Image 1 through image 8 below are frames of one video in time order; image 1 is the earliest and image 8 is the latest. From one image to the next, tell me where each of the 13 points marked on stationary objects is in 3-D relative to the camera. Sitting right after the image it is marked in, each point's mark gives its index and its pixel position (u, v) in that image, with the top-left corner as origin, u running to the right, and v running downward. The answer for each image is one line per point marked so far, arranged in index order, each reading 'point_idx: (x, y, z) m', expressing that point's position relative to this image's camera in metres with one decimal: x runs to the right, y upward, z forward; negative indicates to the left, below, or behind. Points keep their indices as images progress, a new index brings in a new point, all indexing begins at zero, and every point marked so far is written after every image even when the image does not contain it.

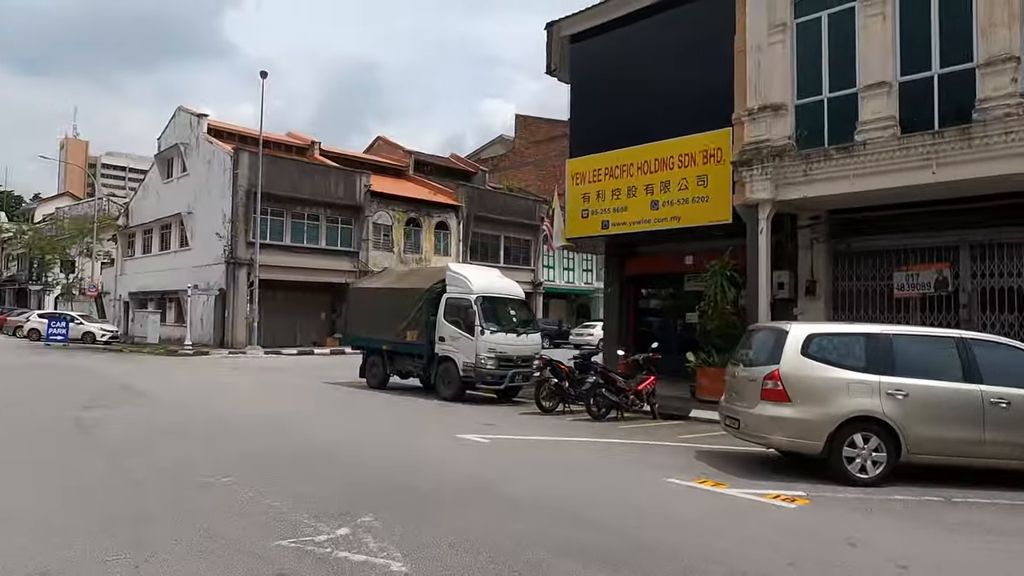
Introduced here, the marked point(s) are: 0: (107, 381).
0: (-9.7, -2.2, +16.0) m
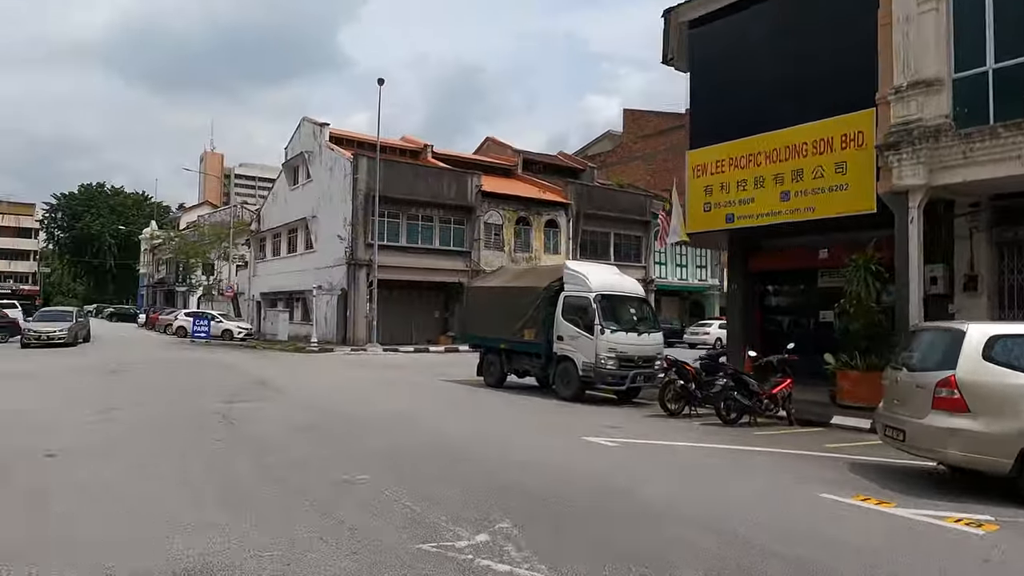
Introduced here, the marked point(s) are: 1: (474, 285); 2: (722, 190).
0: (-6.8, -2.3, +17.0) m
1: (-1.0, +0.1, +17.3) m
2: (+5.0, +2.3, +15.8) m
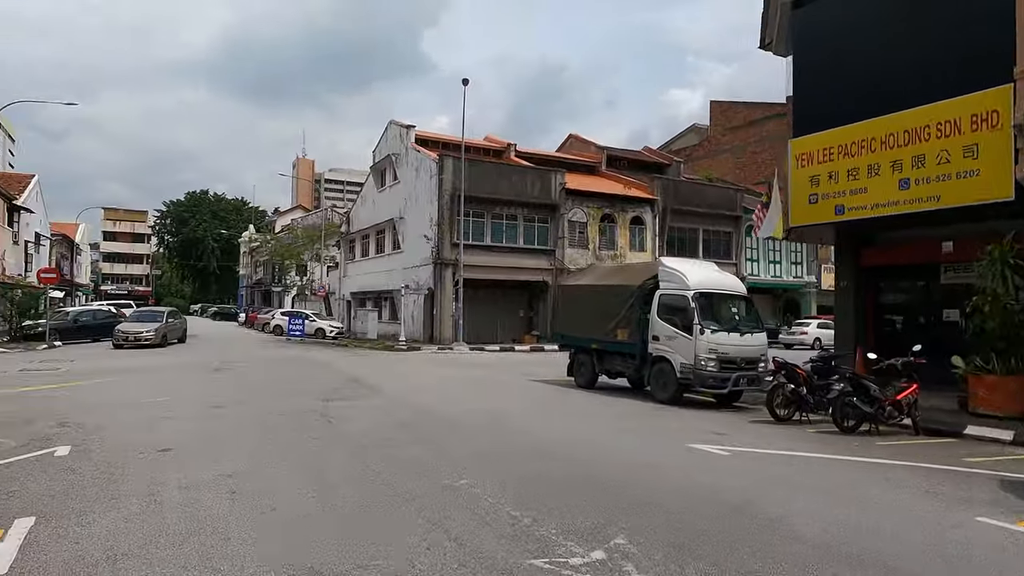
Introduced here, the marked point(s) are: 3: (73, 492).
0: (-4.5, -2.3, +17.4) m
1: (+1.3, +0.1, +16.9) m
2: (+7.1, +2.4, +14.7) m
3: (-4.2, -1.9, +6.3) m
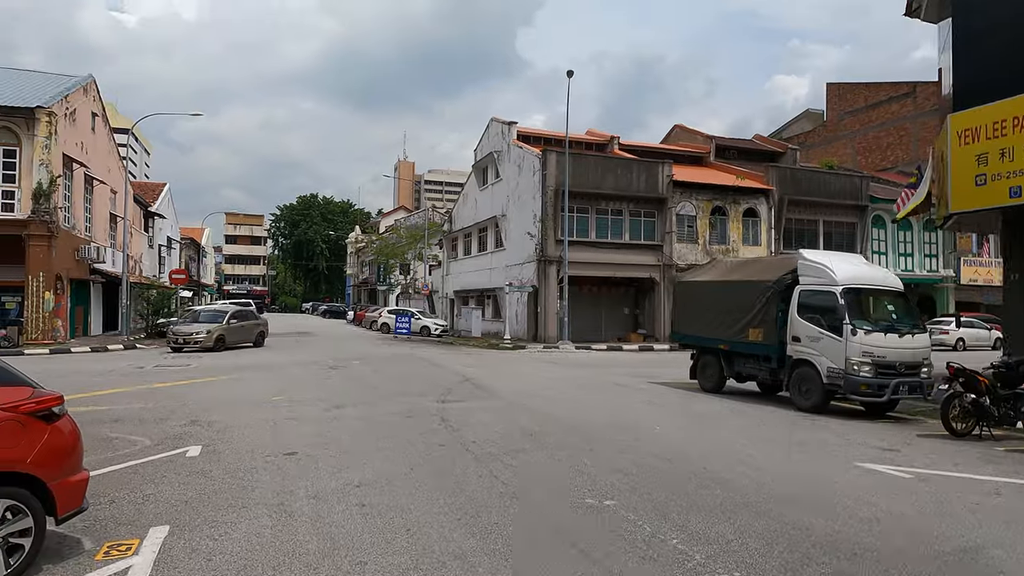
0: (-1.5, -2.2, +17.1) m
1: (+4.1, +0.2, +15.8) m
2: (+9.5, +2.5, +12.8) m
3: (-2.8, -1.9, +6.1) m
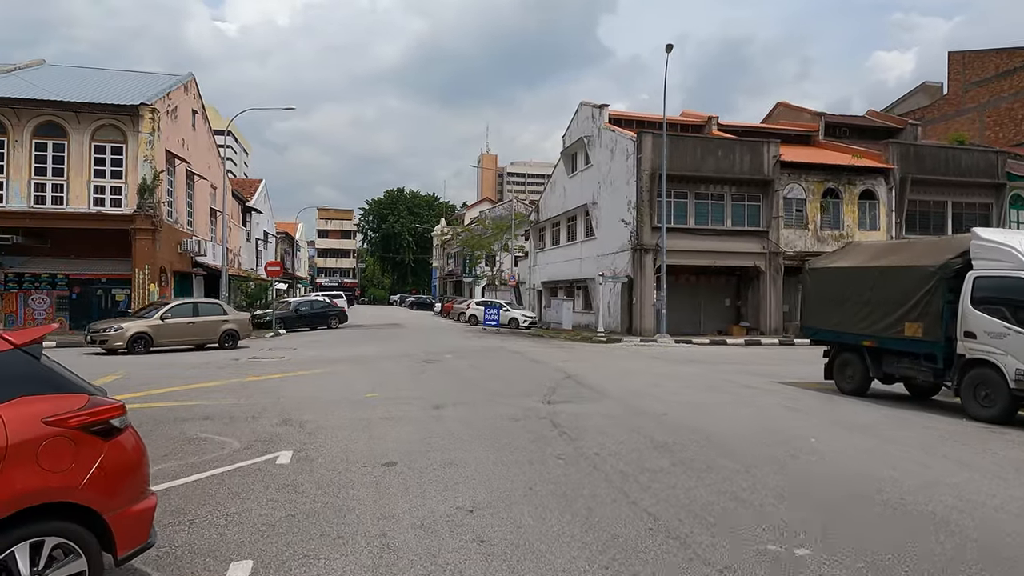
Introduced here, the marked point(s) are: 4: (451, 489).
0: (+1.0, -1.9, +15.9) m
1: (+6.4, +0.5, +13.9) m
2: (+11.4, +2.8, +10.2) m
3: (-1.7, -1.8, +5.1) m
4: (-0.6, -1.8, +5.9) m
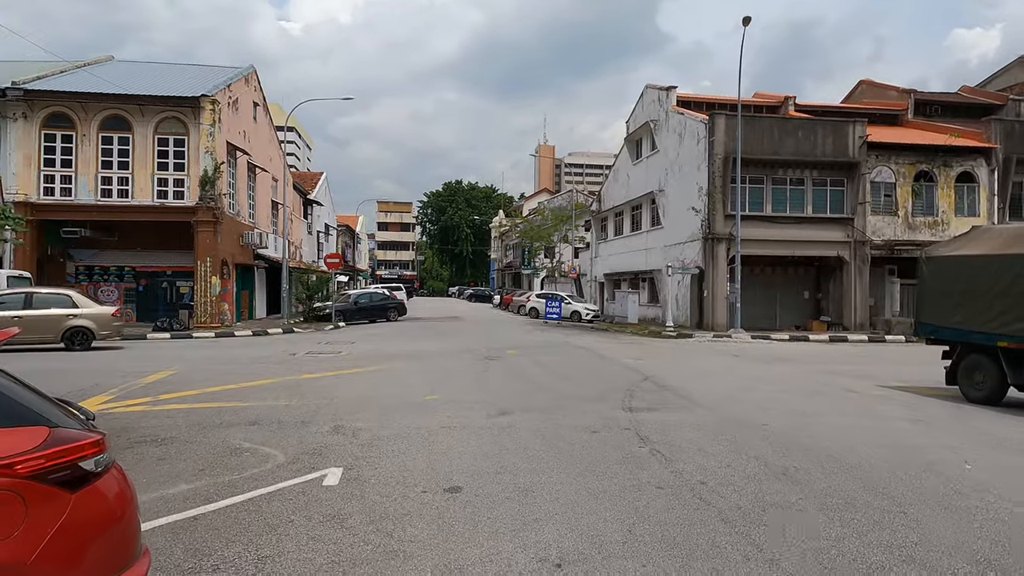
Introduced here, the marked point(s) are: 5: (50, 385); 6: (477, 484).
0: (+2.5, -1.8, +14.6) m
1: (+7.7, +0.6, +12.1) m
2: (+12.4, +2.9, +8.0) m
3: (-1.1, -1.8, +4.1) m
4: (+0.1, -1.7, +4.8) m
5: (-8.4, -1.8, +12.0) m
6: (-0.3, -1.7, +5.9) m
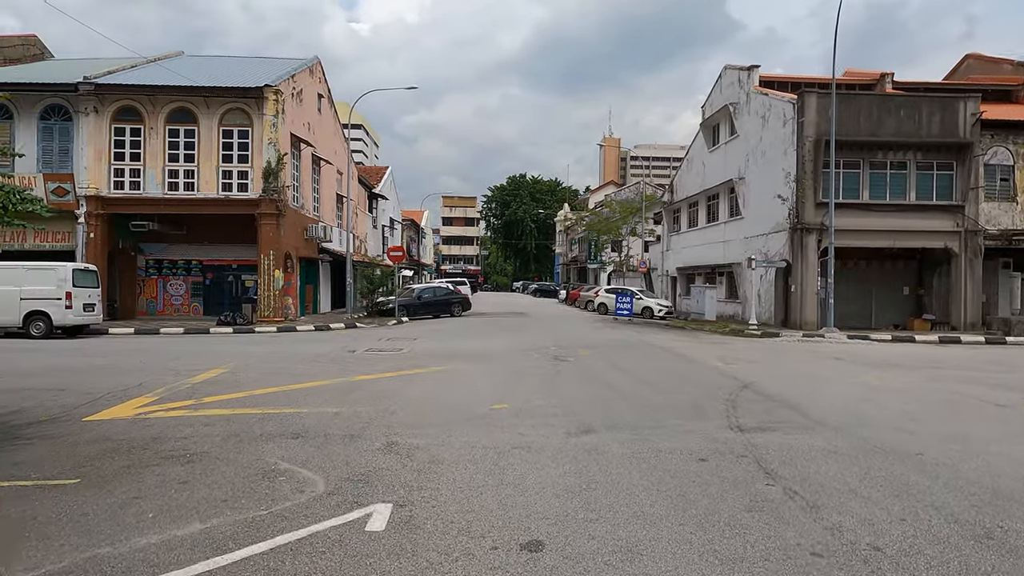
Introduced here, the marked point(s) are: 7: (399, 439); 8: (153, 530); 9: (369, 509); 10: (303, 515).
0: (+4.0, -1.6, +12.8) m
1: (+9.0, +0.7, +9.8) m
2: (+13.2, +2.9, +5.3) m
3: (-0.6, -1.7, +2.7) m
4: (+0.7, -1.7, +3.3) m
5: (-7.1, -1.6, +11.3) m
6: (+0.3, -1.7, +4.4) m
7: (-1.3, -1.7, +7.4) m
8: (-2.6, -1.8, +4.9) m
9: (-1.1, -1.7, +5.2) m
10: (-1.6, -1.7, +5.1) m
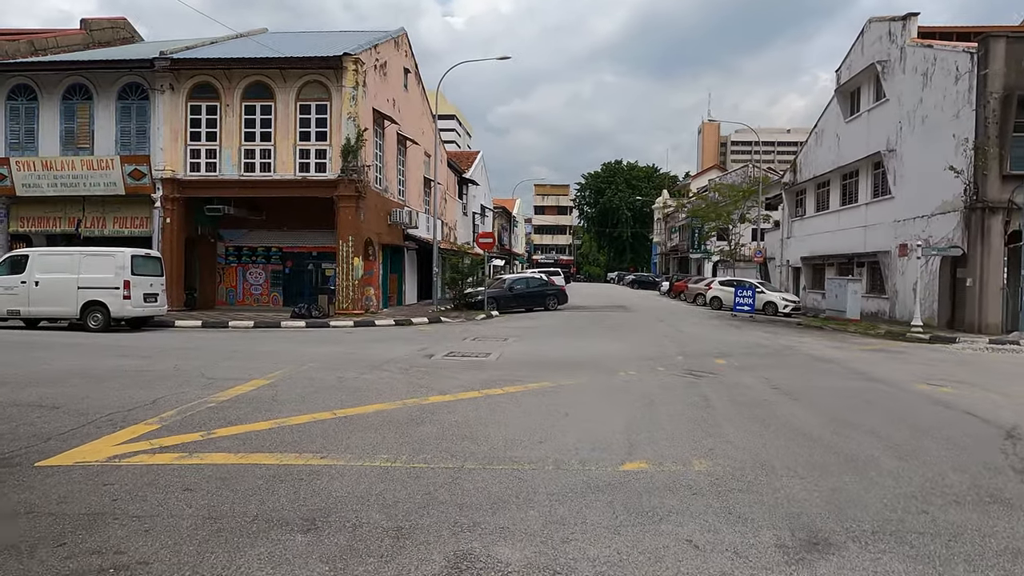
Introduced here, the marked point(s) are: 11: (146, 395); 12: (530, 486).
0: (+5.7, -1.6, +8.8) m
1: (+10.2, +0.7, +5.1) m
2: (+13.8, +2.8, 0.0) m
3: (-0.2, -1.8, -0.6) m
4: (+1.1, -1.7, -0.1) m
5: (-5.5, -1.5, +8.9) m
6: (+1.0, -1.7, +1.0) m
7: (-0.2, -1.6, +4.1) m
8: (-1.9, -1.7, +1.8) m
9: (-0.4, -1.7, +2.0) m
10: (-0.9, -1.7, +2.0) m
11: (-5.1, -1.5, +9.1) m
12: (+0.2, -1.6, +5.3) m
